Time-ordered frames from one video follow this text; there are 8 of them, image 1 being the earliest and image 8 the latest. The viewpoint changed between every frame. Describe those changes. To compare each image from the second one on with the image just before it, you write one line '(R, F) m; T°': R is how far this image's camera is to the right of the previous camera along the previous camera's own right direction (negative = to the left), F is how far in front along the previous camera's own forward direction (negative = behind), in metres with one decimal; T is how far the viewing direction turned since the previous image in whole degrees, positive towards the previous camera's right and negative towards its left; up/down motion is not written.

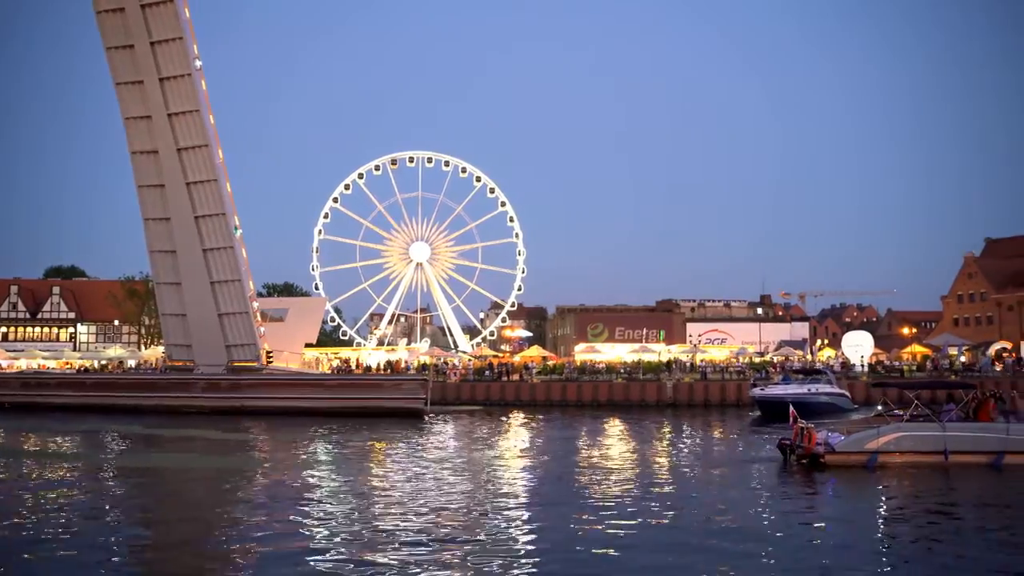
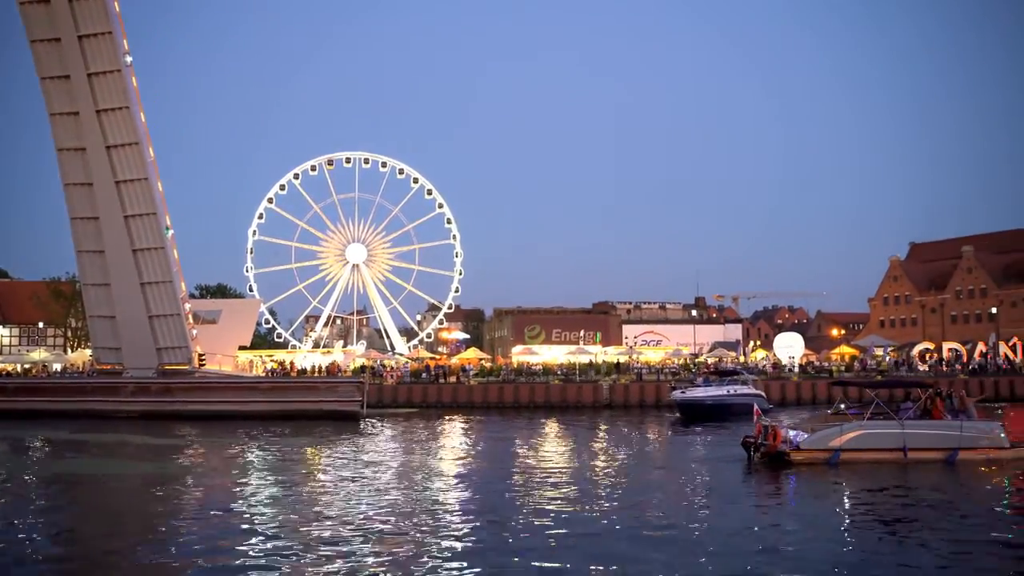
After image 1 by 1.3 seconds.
(-0.2, +0.7) m; +3°
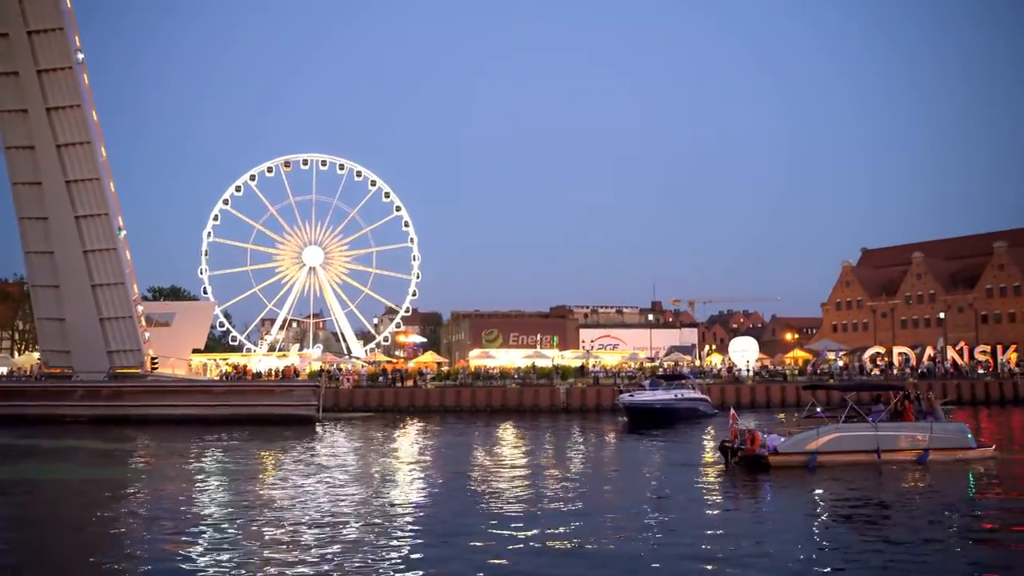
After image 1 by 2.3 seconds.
(-0.1, +0.5) m; +2°
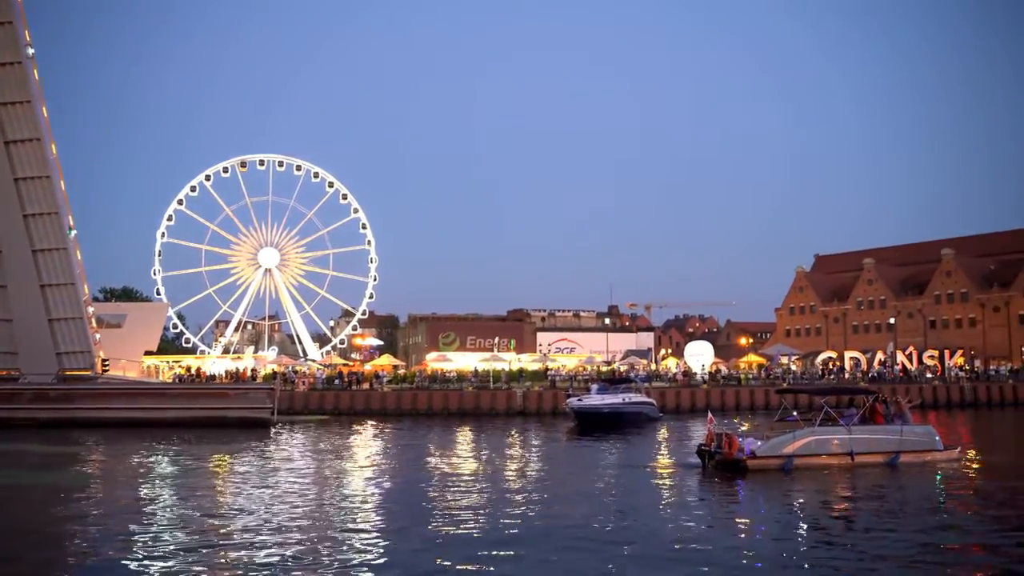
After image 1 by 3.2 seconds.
(-0.2, +0.5) m; +2°
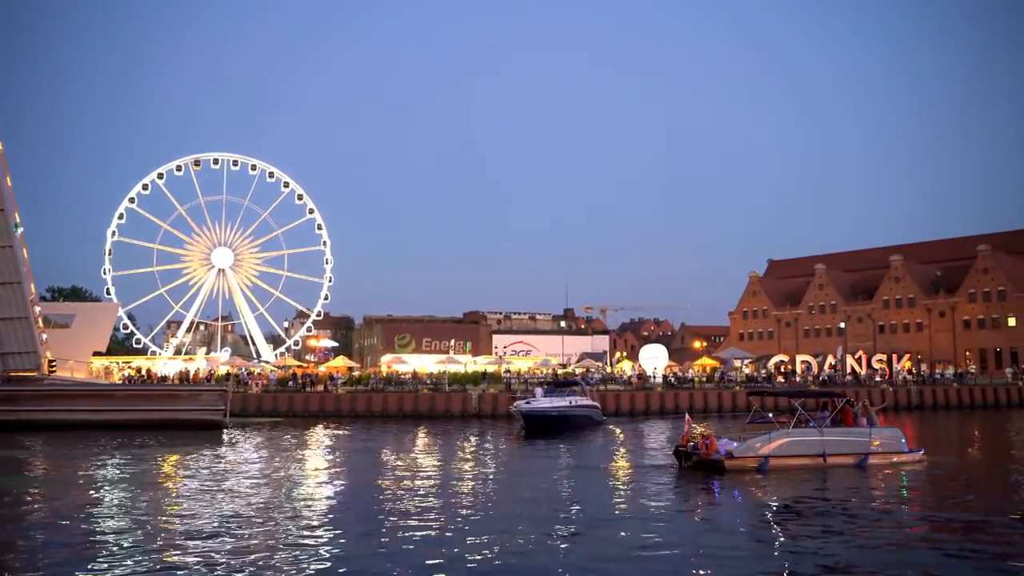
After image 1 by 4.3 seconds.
(-0.1, +0.5) m; +2°
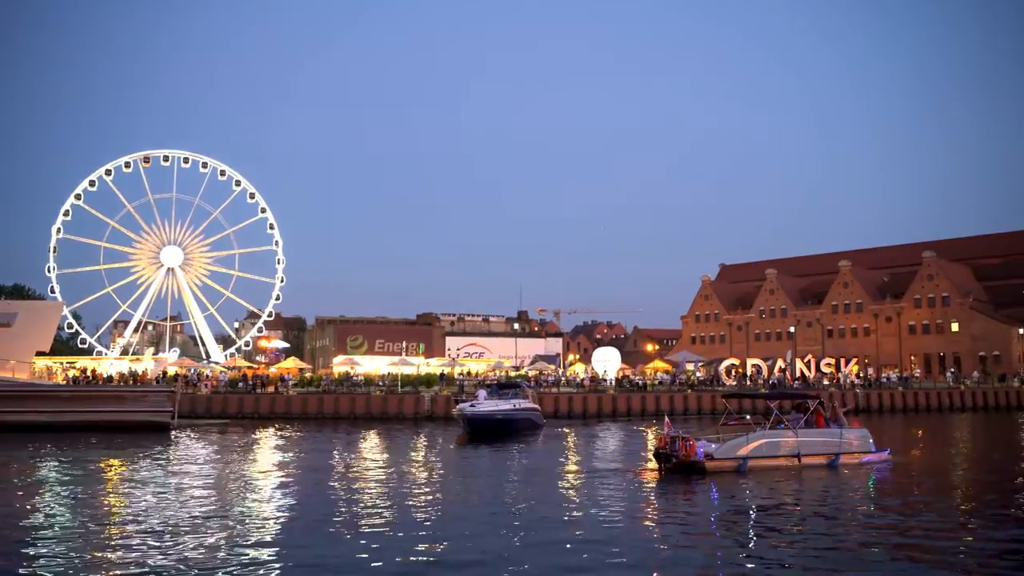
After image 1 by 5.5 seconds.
(-0.1, +0.7) m; +3°
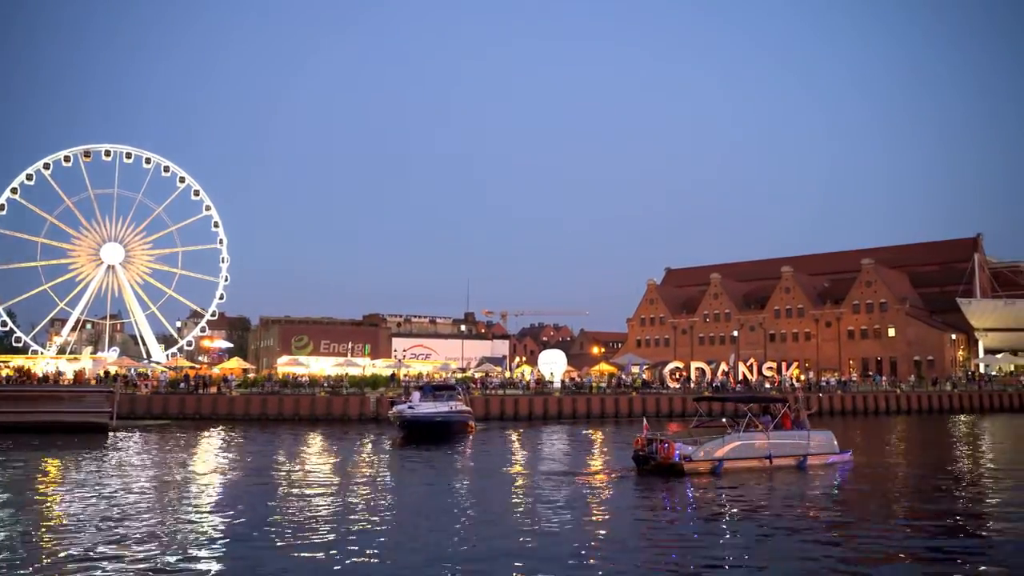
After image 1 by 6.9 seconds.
(-0.2, +0.8) m; +3°
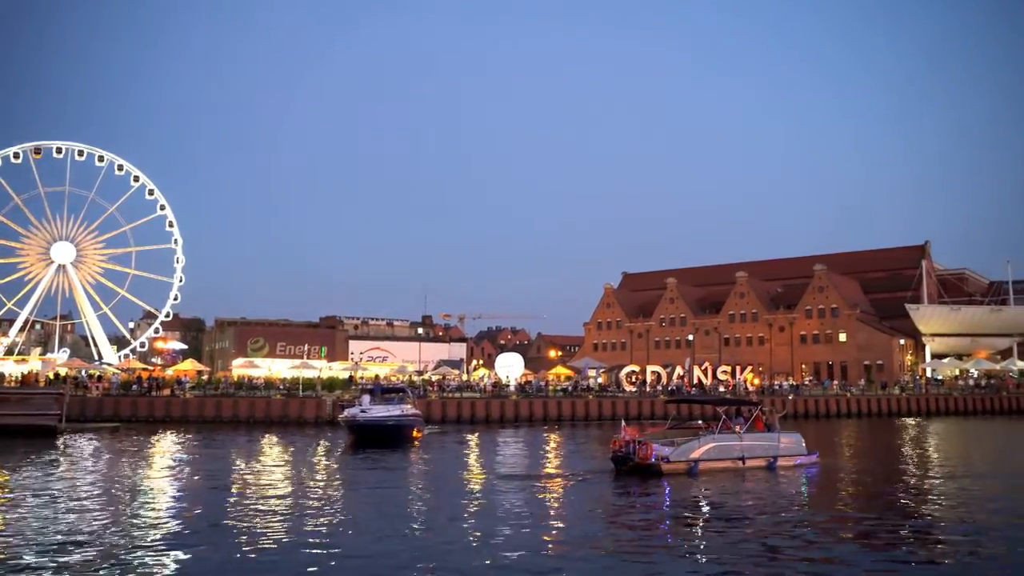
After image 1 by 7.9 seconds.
(-0.2, +0.4) m; +2°
